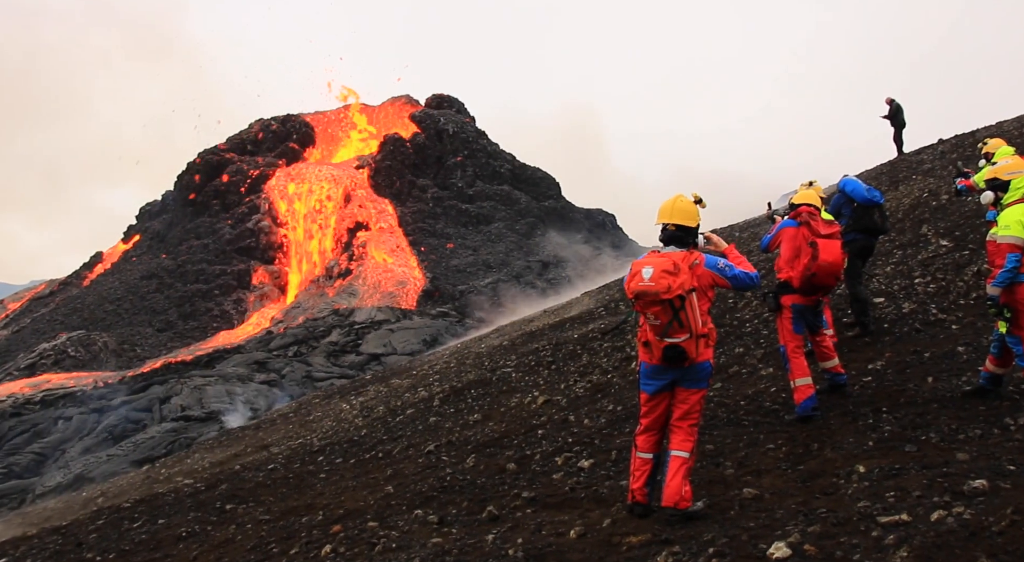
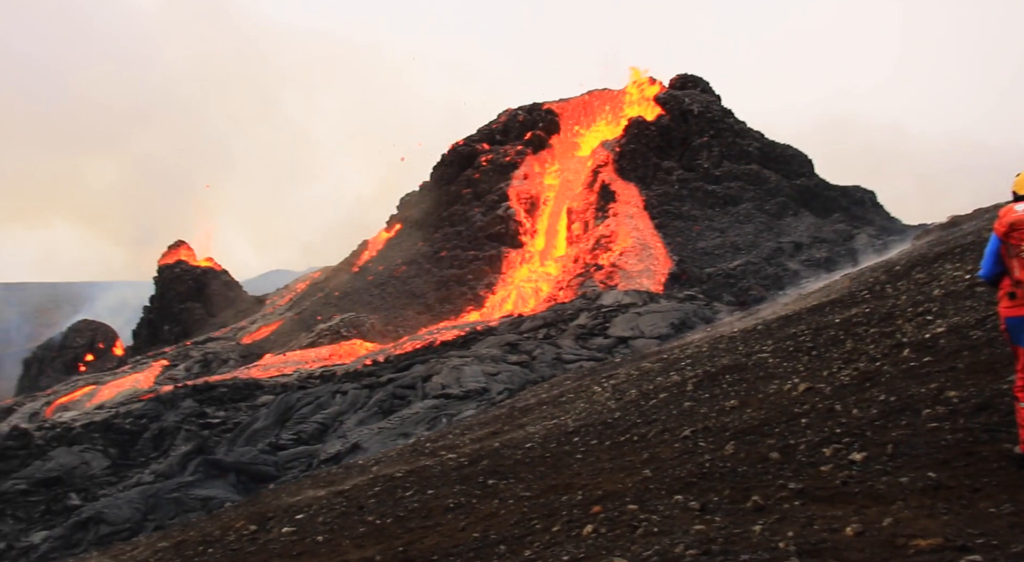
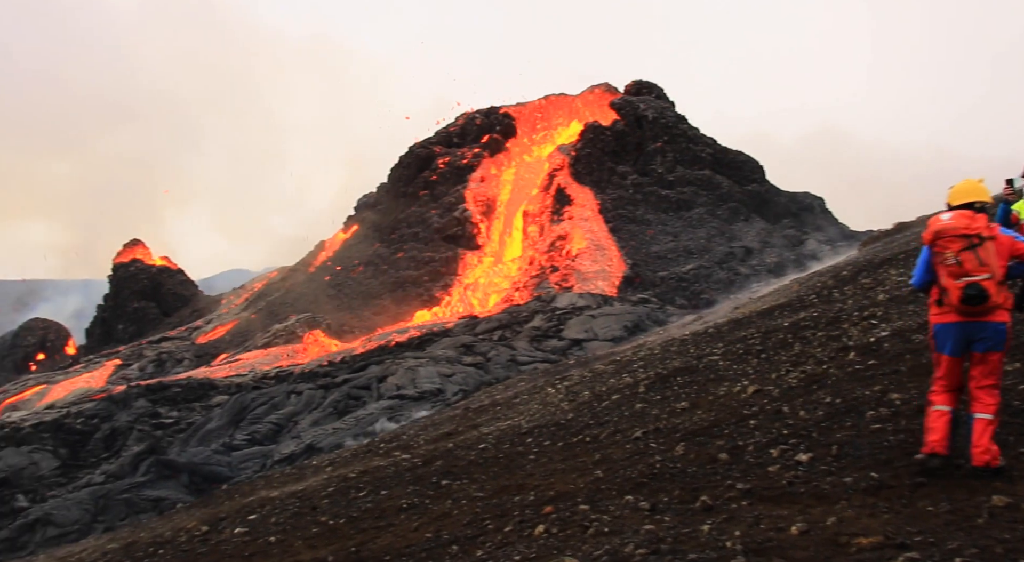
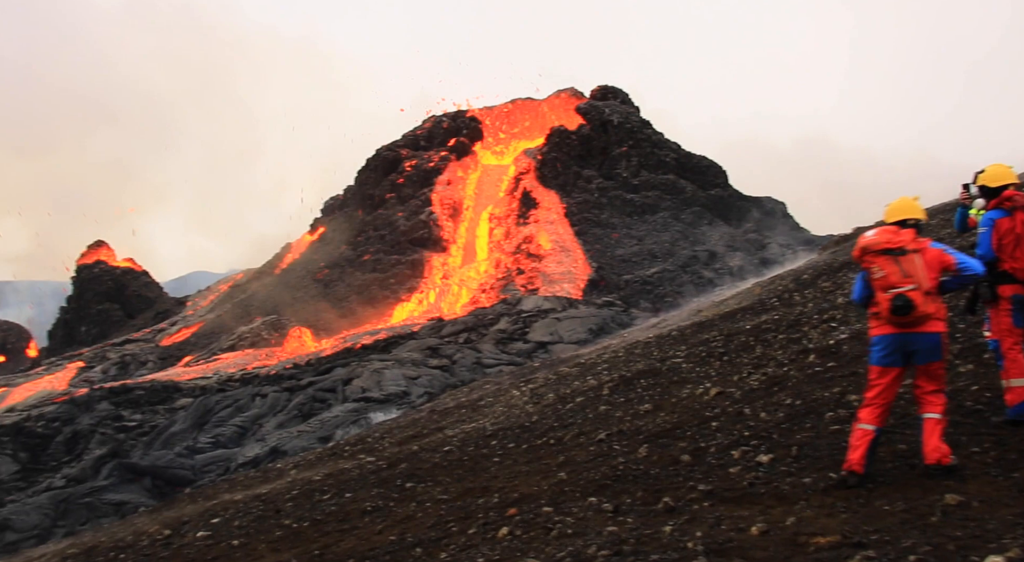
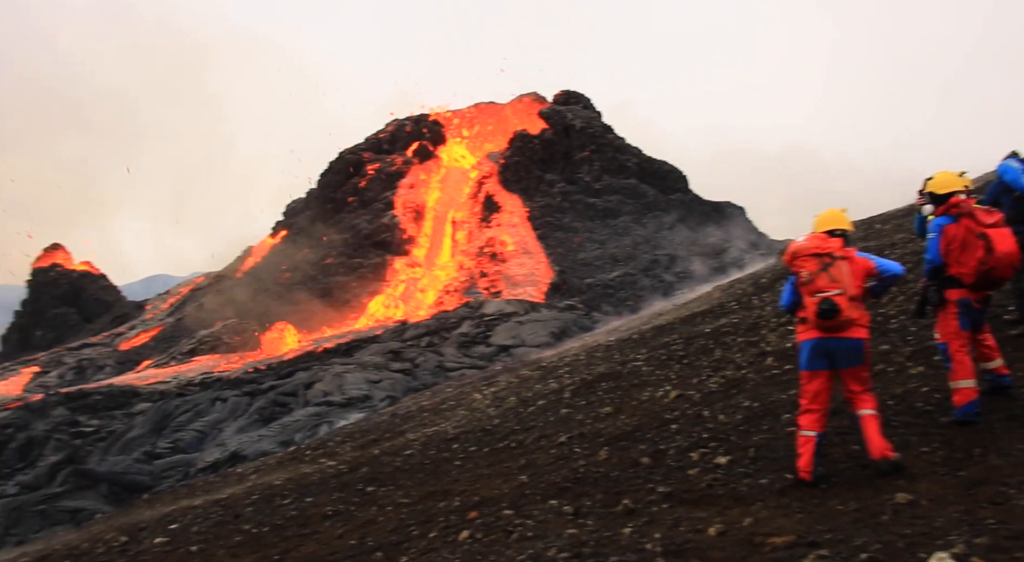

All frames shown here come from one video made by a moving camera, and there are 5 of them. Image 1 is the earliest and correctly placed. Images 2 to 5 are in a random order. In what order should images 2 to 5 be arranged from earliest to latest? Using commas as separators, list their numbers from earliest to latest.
5, 4, 3, 2
